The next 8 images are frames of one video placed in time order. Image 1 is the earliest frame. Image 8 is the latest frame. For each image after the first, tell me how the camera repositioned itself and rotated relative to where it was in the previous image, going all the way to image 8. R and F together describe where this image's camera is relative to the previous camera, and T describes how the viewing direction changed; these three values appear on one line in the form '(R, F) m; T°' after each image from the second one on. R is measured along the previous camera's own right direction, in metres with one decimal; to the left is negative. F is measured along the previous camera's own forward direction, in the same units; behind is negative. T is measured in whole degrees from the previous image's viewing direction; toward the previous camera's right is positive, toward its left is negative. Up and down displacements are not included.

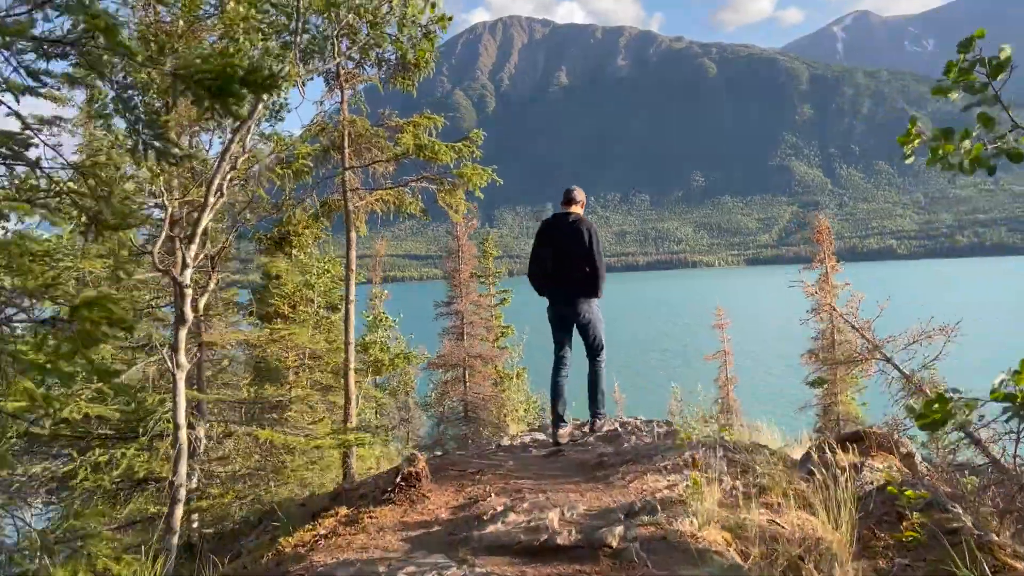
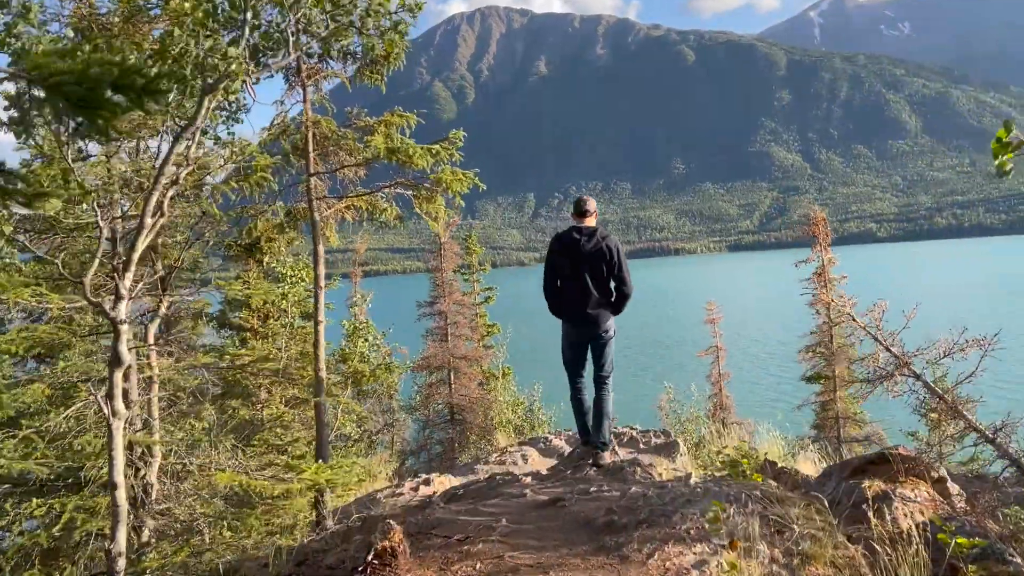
(0.0, +0.6) m; +1°
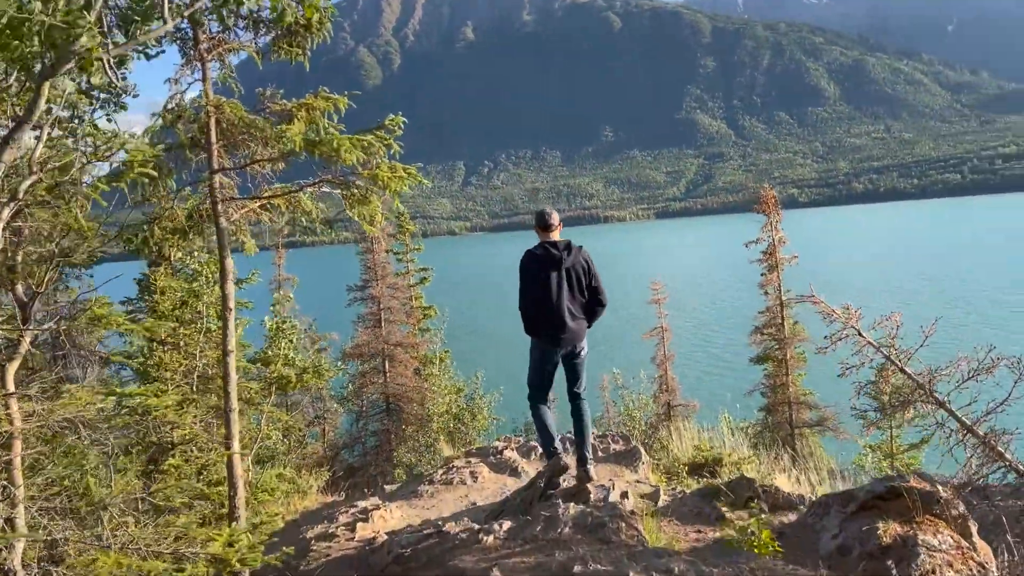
(-0.1, +0.9) m; +5°
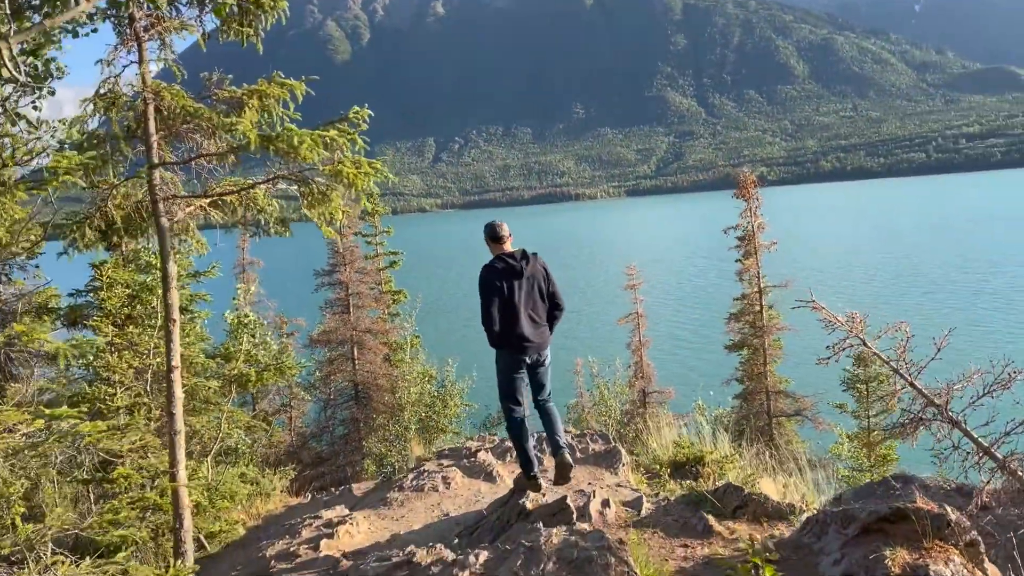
(0.0, +0.4) m; +2°
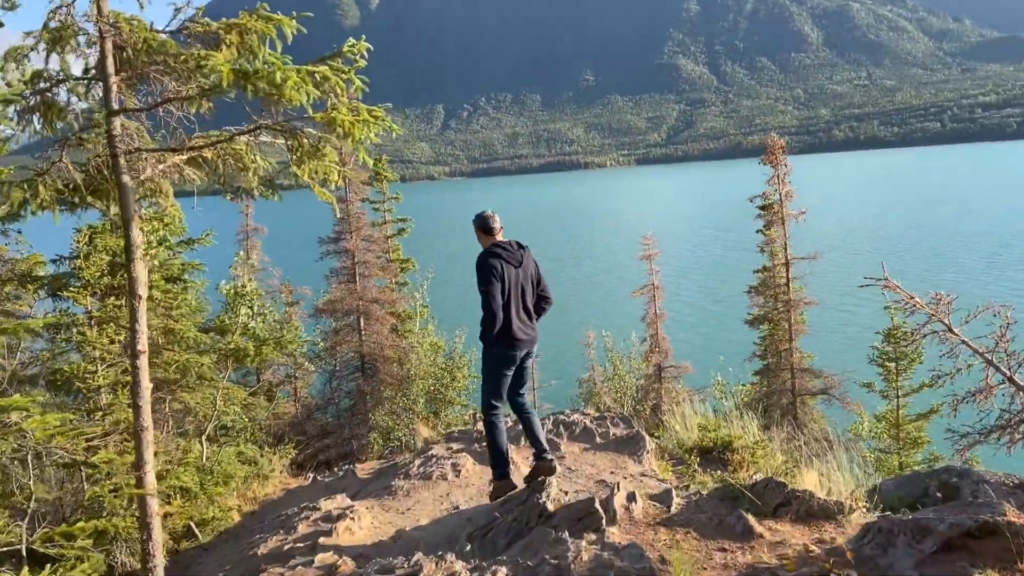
(-0.1, +0.6) m; -1°
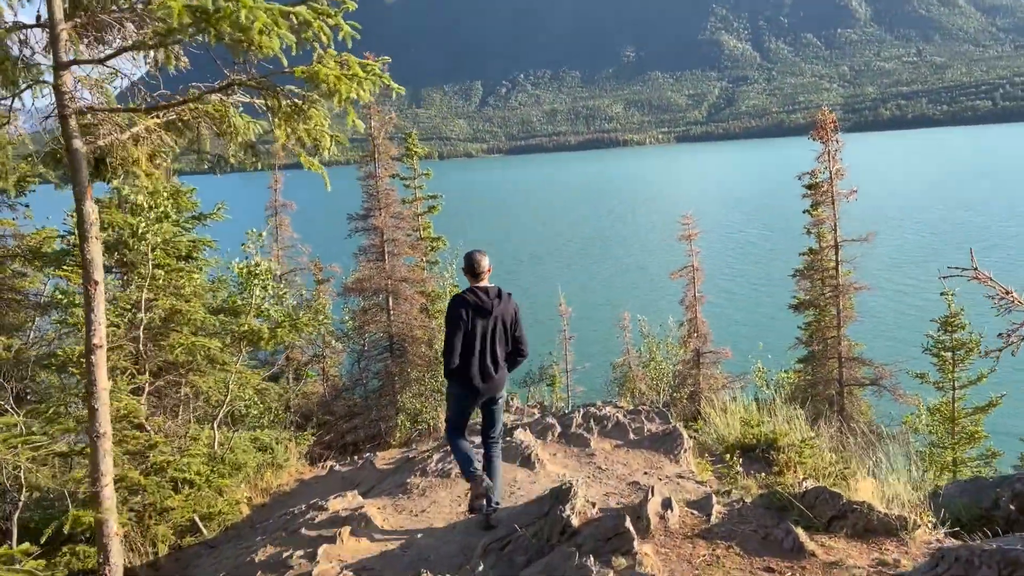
(+0.1, +0.5) m; -2°
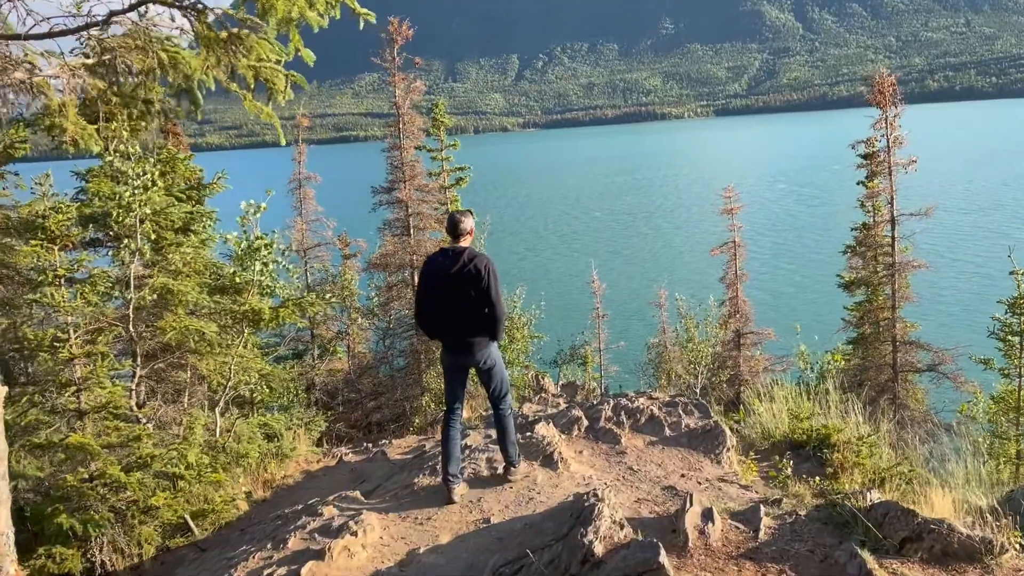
(+0.1, +0.7) m; -2°
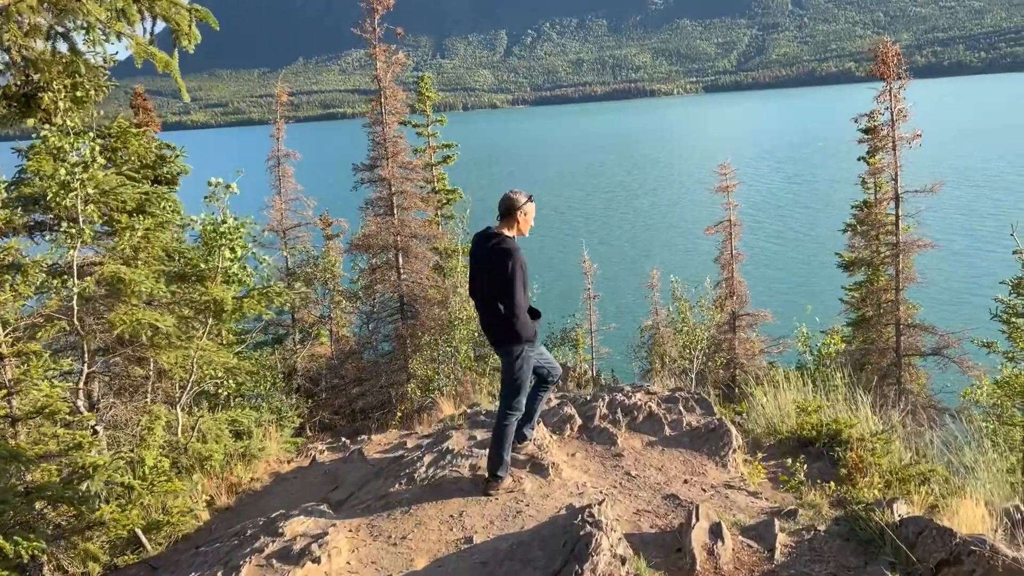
(0.0, +0.6) m; +1°
